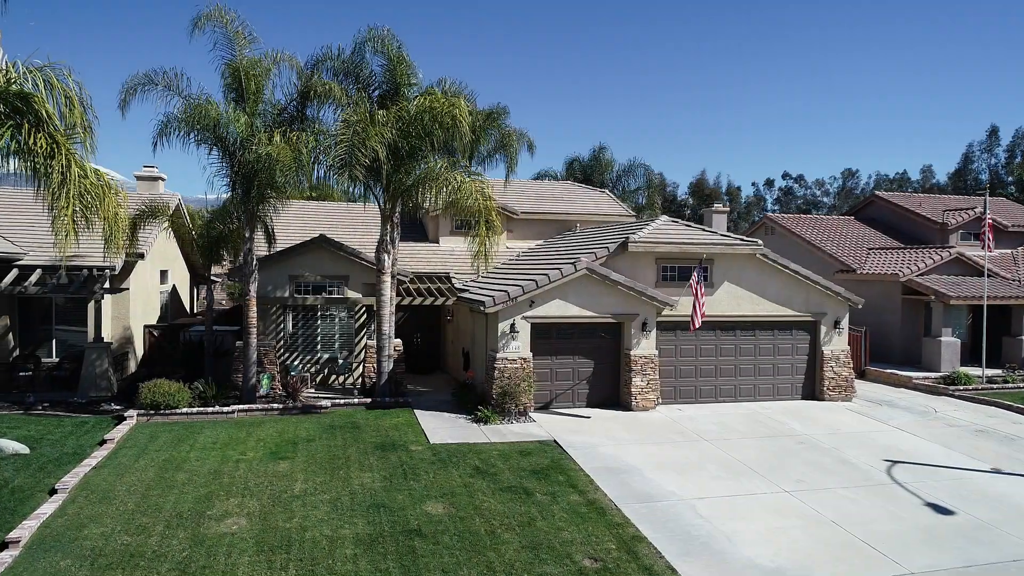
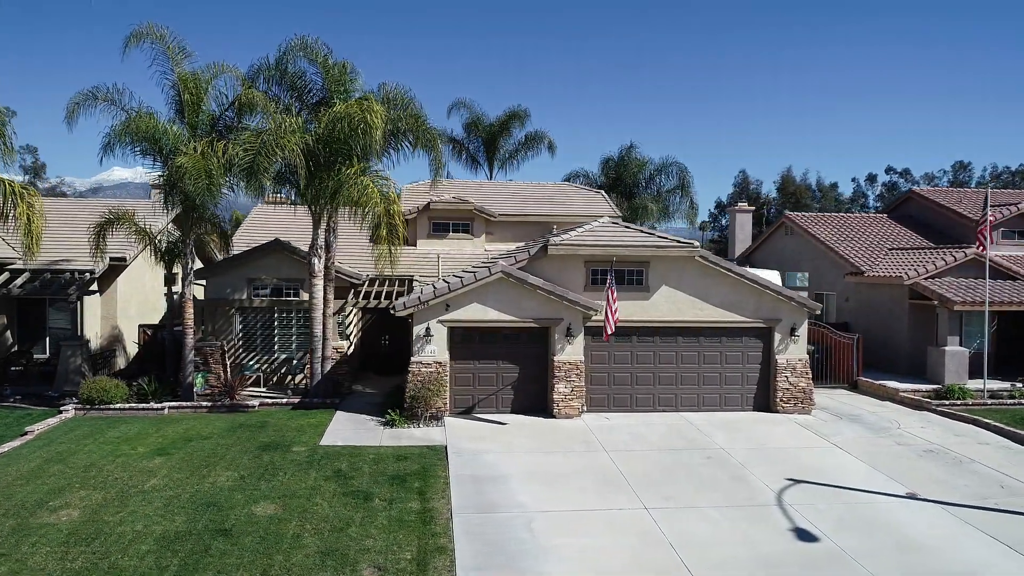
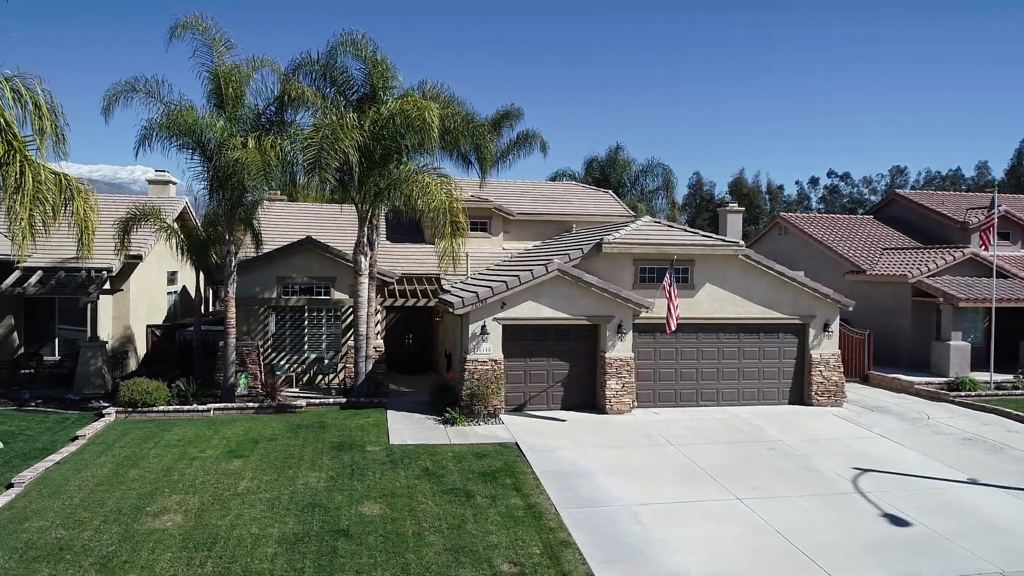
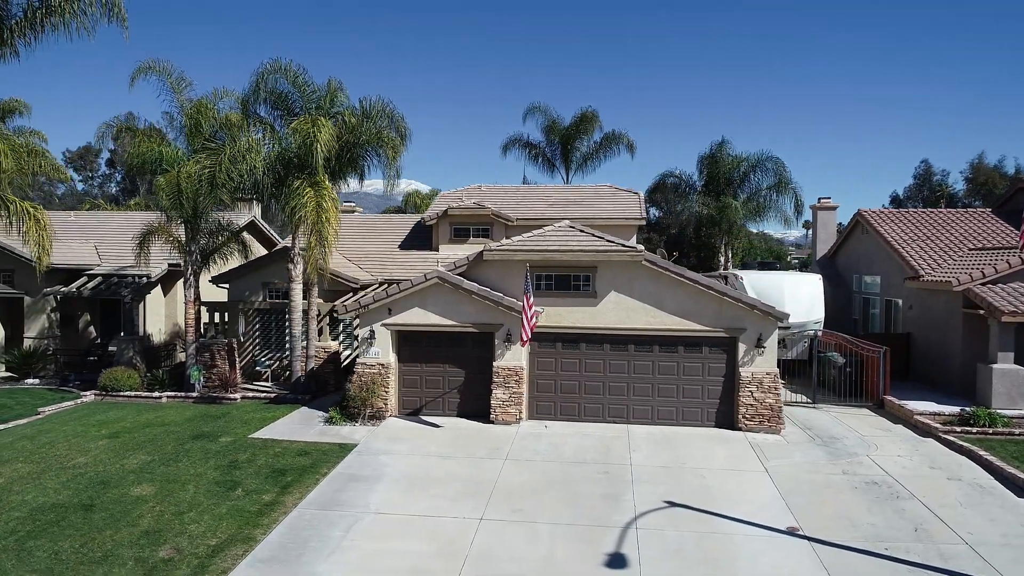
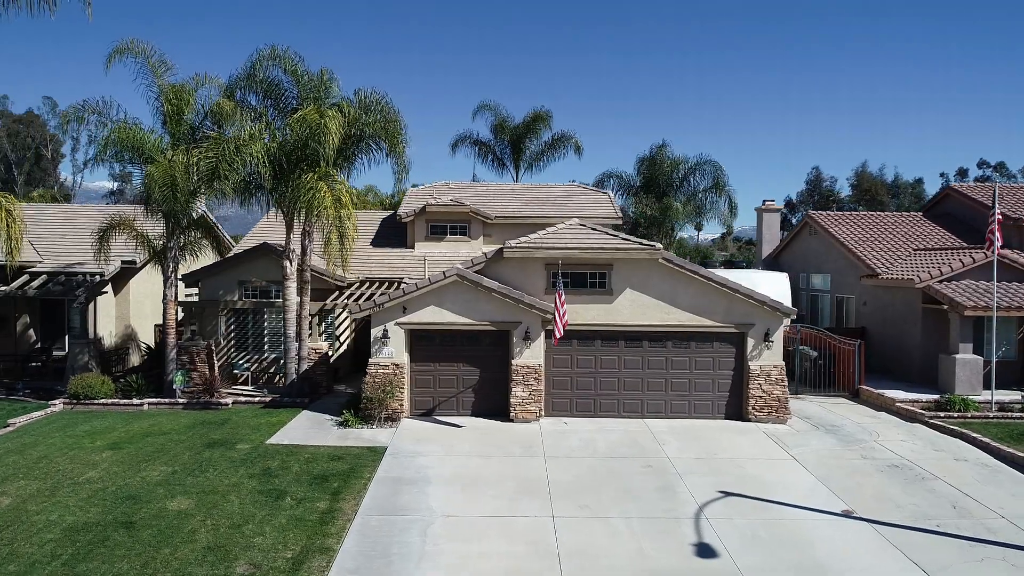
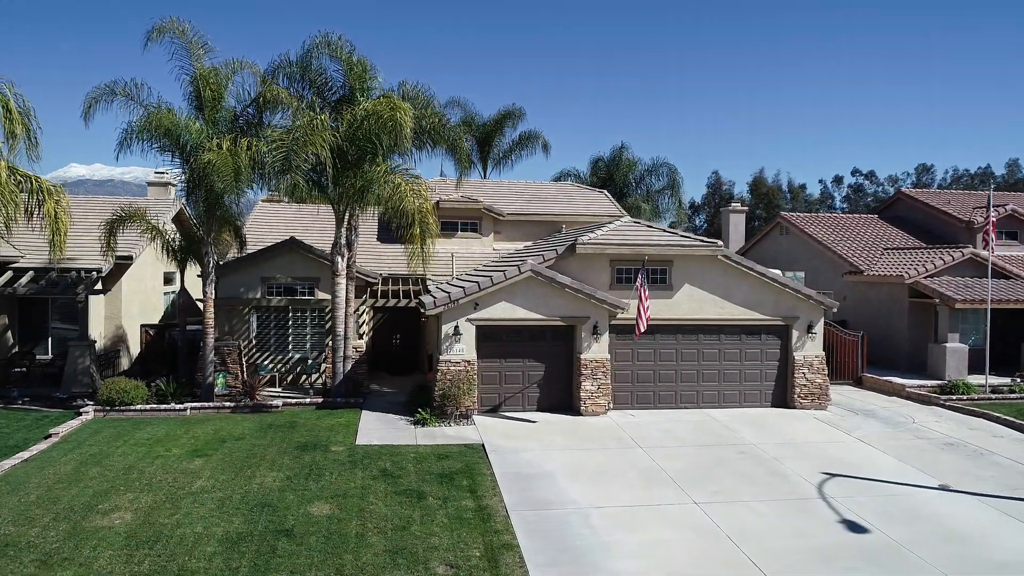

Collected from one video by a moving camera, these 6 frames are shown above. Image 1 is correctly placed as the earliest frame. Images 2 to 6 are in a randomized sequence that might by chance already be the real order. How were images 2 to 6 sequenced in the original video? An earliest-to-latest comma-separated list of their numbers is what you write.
3, 6, 2, 5, 4
